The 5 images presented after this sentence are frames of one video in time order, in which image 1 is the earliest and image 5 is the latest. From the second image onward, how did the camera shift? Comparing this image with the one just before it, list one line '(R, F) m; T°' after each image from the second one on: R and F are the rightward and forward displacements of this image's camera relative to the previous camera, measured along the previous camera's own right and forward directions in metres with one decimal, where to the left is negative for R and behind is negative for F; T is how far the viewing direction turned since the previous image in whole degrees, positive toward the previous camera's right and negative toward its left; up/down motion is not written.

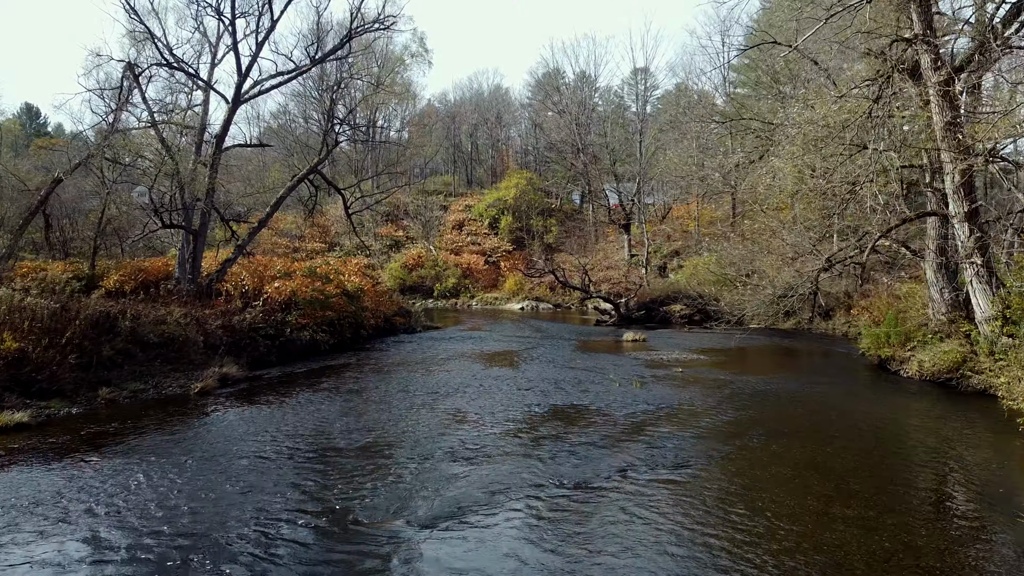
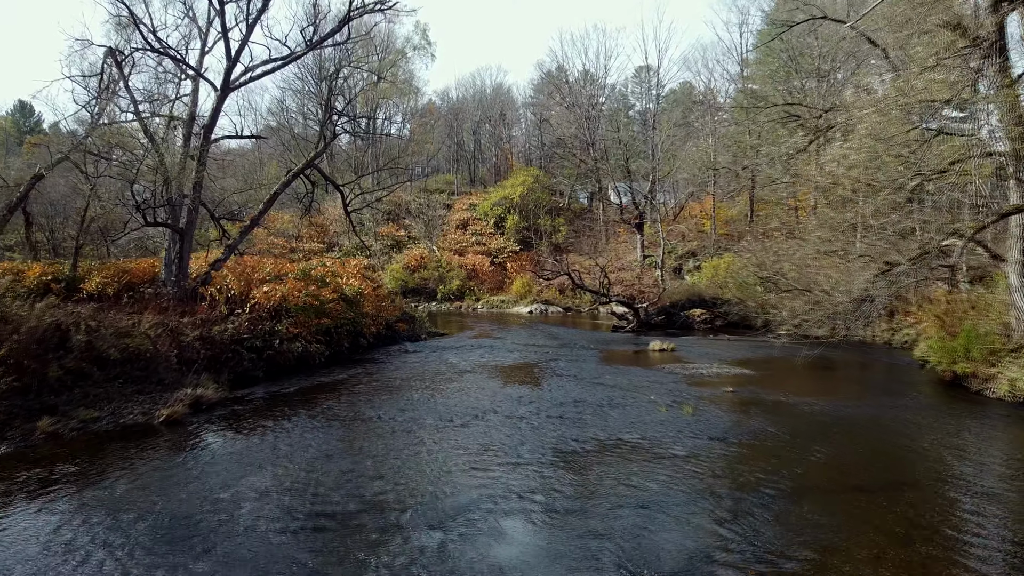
(-0.2, +1.4) m; 0°
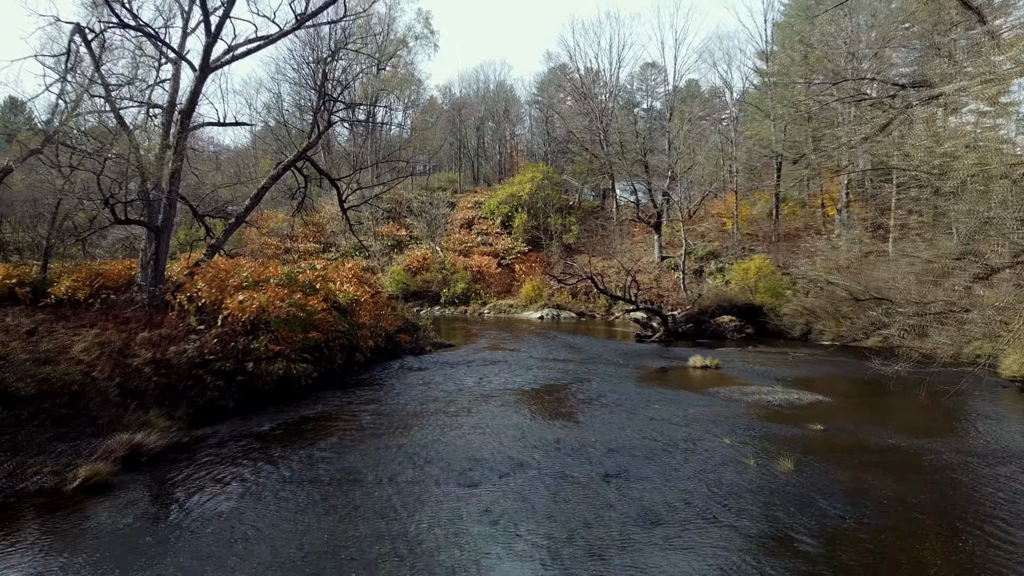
(-0.2, +1.8) m; 0°
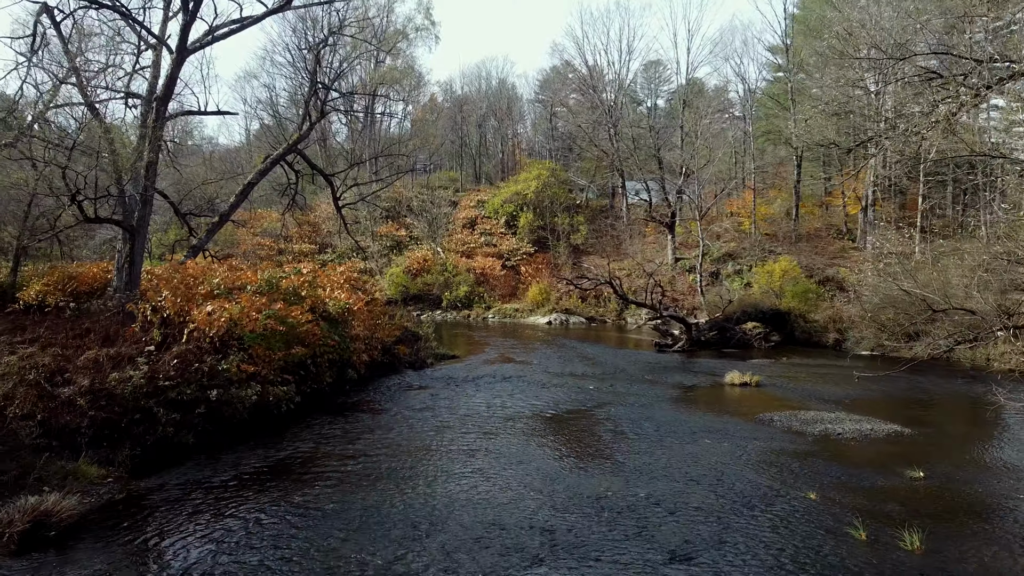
(-0.1, +1.4) m; 0°
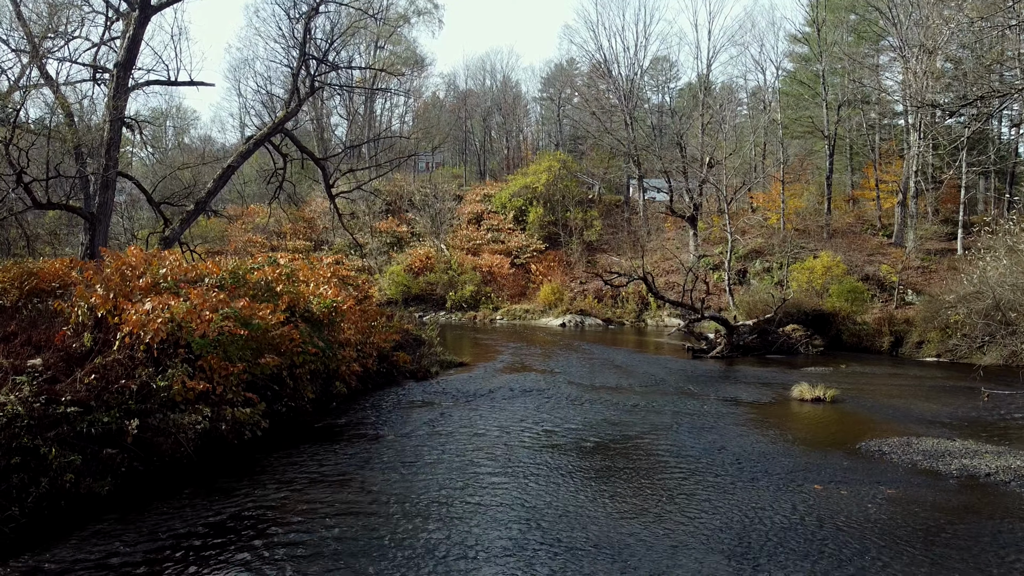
(-0.2, +1.8) m; 0°
